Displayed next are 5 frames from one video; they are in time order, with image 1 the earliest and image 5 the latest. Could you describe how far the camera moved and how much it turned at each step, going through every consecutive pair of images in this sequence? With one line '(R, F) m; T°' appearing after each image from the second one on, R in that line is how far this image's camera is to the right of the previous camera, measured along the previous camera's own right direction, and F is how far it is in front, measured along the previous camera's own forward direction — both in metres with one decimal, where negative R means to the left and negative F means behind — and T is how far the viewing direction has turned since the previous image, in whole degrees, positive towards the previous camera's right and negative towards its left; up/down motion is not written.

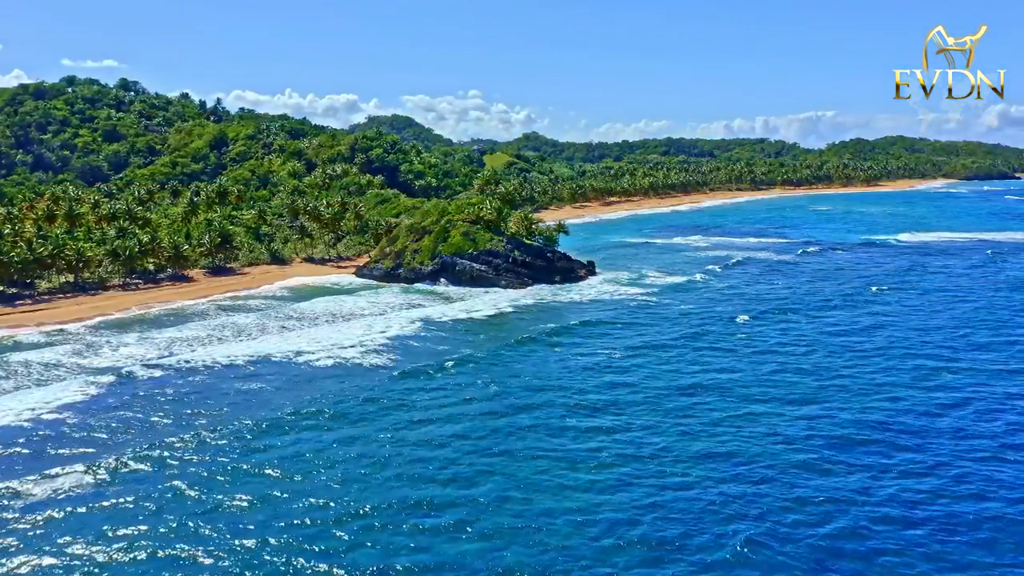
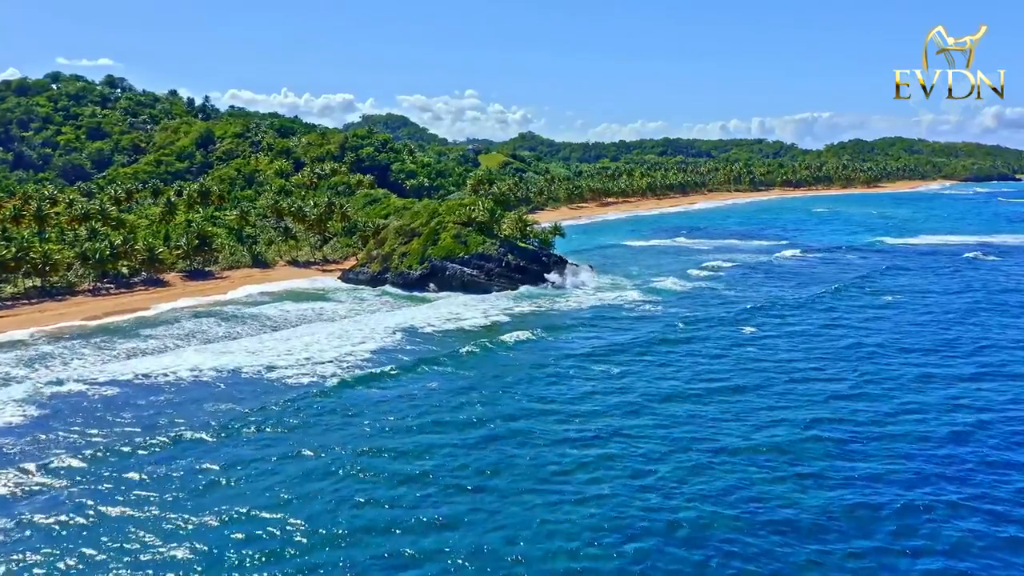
(+0.2, +2.1) m; 0°
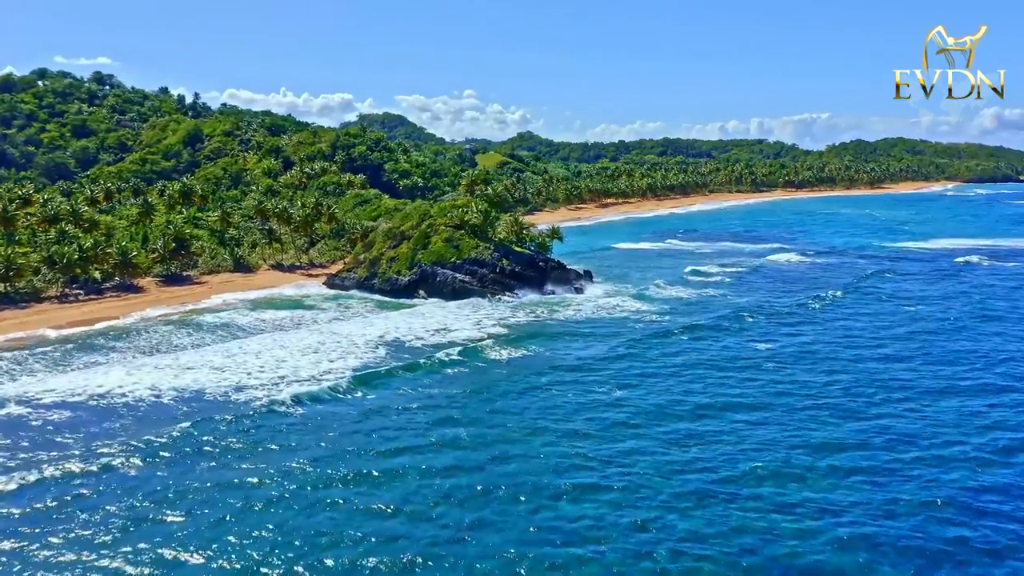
(+0.2, +2.2) m; 0°
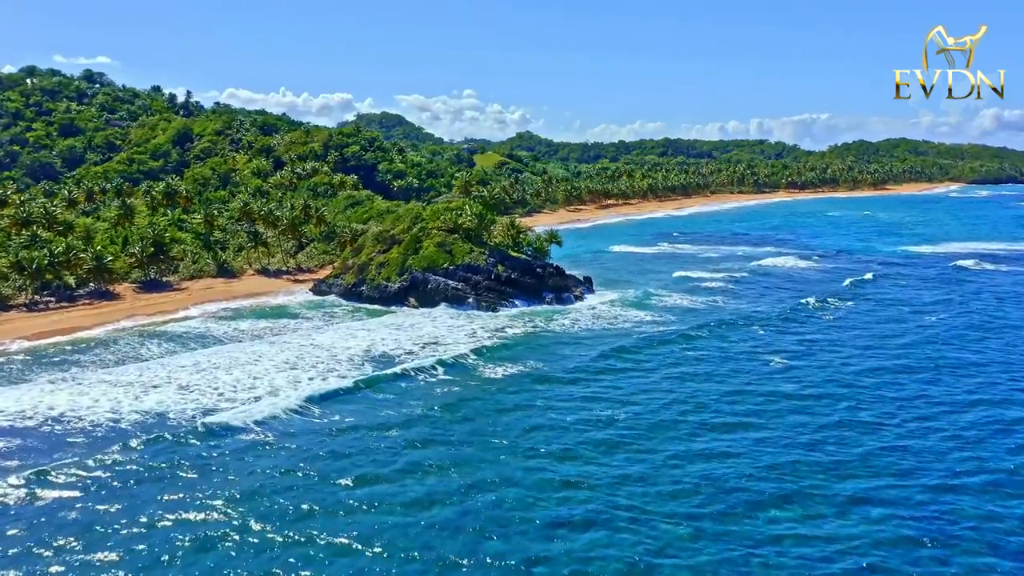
(+0.2, +1.9) m; 0°
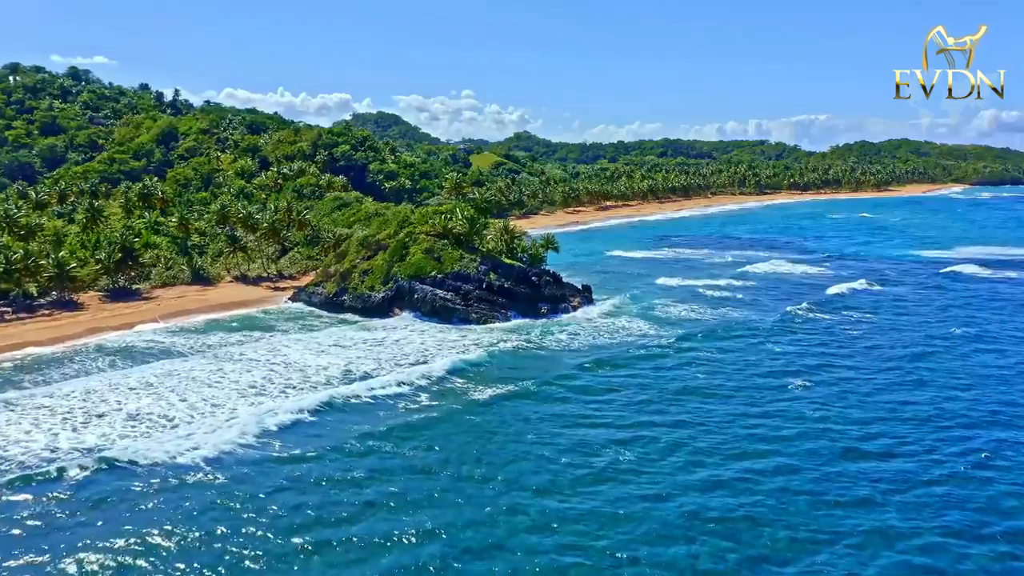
(+0.2, +2.4) m; 0°
